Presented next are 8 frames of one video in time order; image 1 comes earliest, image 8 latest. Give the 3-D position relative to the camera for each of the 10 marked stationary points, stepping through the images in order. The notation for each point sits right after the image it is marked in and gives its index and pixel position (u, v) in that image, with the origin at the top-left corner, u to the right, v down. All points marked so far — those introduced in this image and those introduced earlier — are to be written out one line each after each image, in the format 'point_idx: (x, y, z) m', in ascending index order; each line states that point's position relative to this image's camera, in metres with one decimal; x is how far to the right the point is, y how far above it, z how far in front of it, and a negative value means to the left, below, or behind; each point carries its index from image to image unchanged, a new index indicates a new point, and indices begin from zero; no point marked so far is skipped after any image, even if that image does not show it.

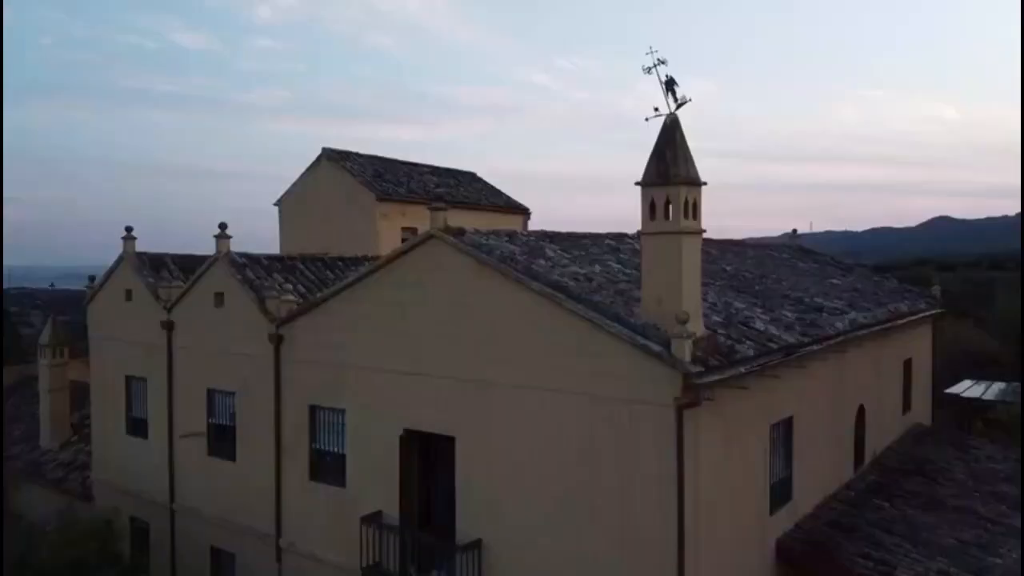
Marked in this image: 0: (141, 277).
0: (-7.6, +0.2, +16.2) m
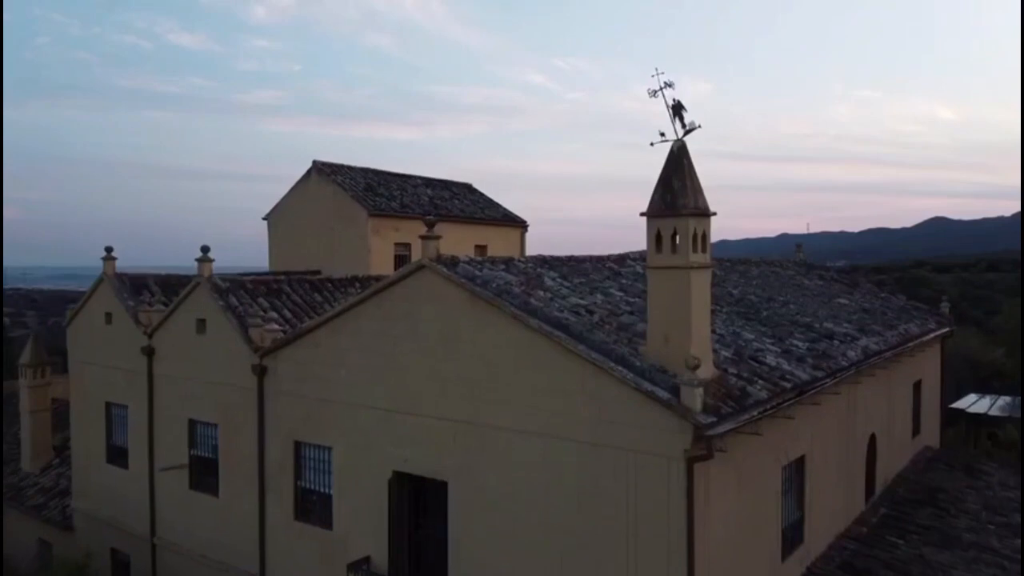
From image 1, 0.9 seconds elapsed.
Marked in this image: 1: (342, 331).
0: (-7.7, -0.3, +15.5) m
1: (-2.4, -0.6, +11.3) m
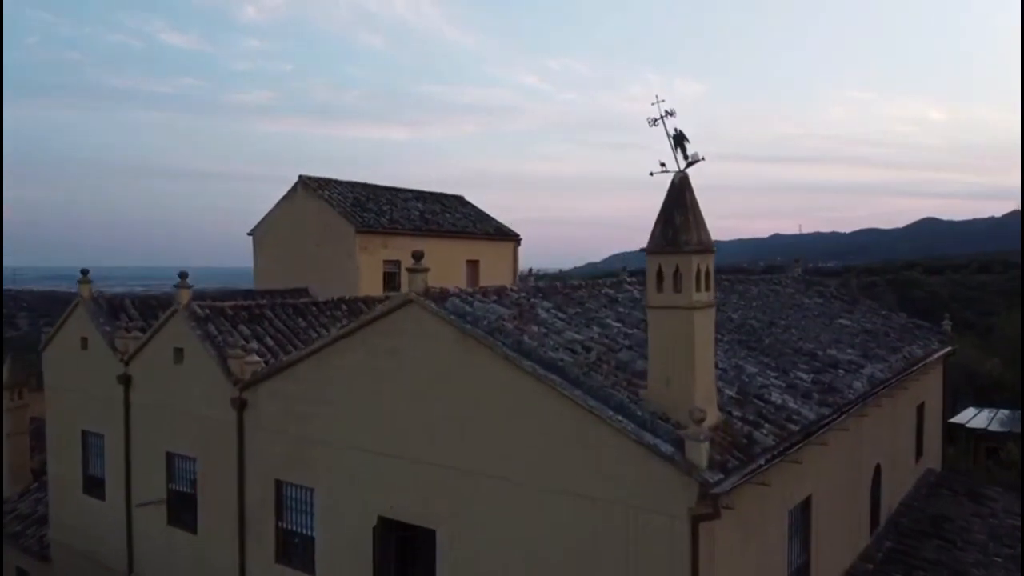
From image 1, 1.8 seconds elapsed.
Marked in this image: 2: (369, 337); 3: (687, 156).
0: (-7.8, -0.7, +14.9) m
1: (-2.5, -1.1, +10.7) m
2: (-1.9, -0.7, +10.2) m
3: (+2.4, +1.9, +11.1) m
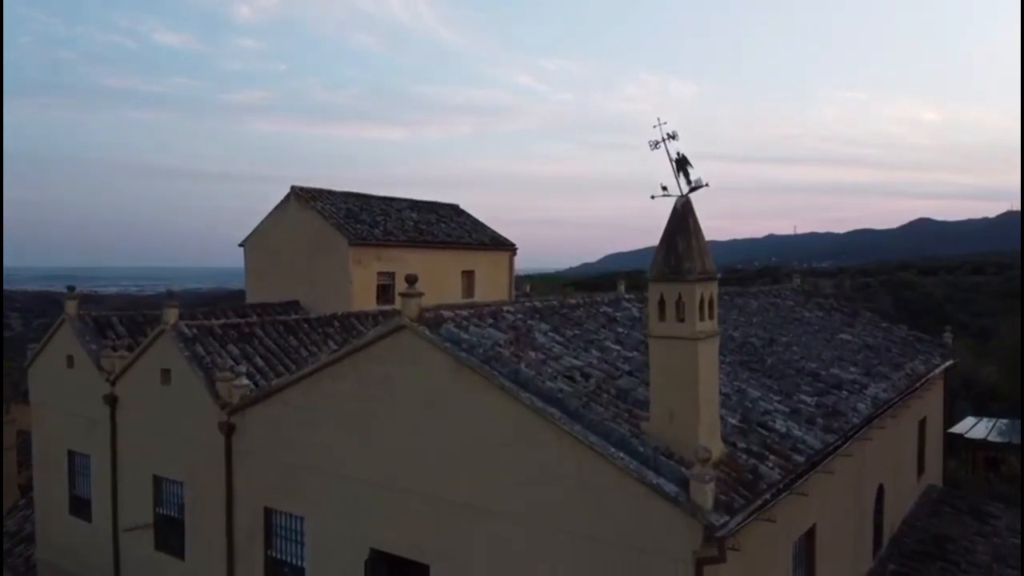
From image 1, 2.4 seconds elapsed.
0: (-7.9, -1.0, +14.5) m
1: (-2.6, -1.4, +10.4) m
2: (-1.9, -1.0, +9.9) m
3: (+2.4, +1.6, +10.8) m
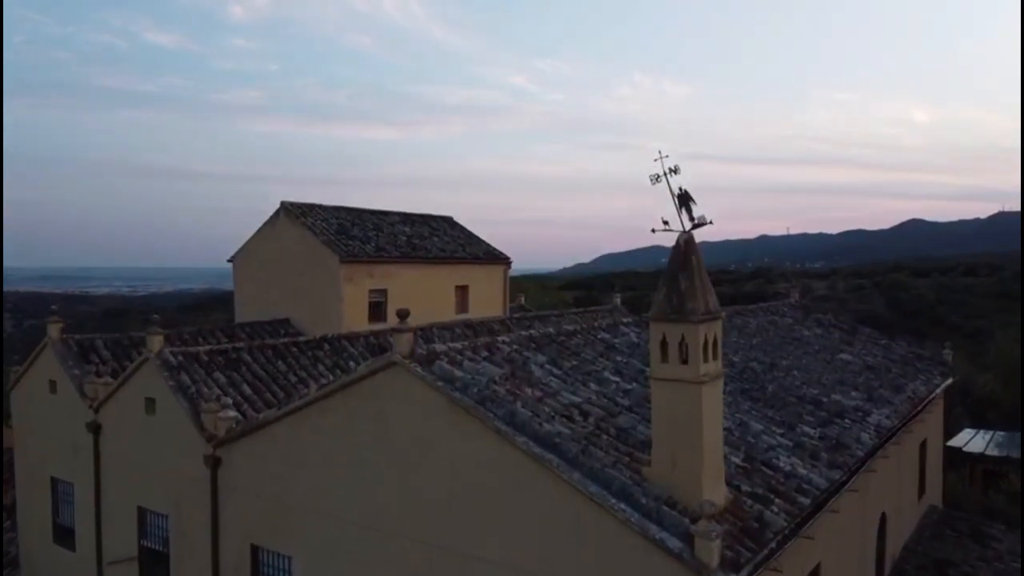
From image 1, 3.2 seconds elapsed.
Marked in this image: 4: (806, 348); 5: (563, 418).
0: (-8.0, -1.4, +14.1) m
1: (-2.6, -1.8, +10.0) m
2: (-2.0, -1.4, +9.5) m
3: (+2.3, +1.2, +10.5) m
4: (+6.1, -1.2, +16.4) m
5: (+0.6, -1.5, +8.8) m
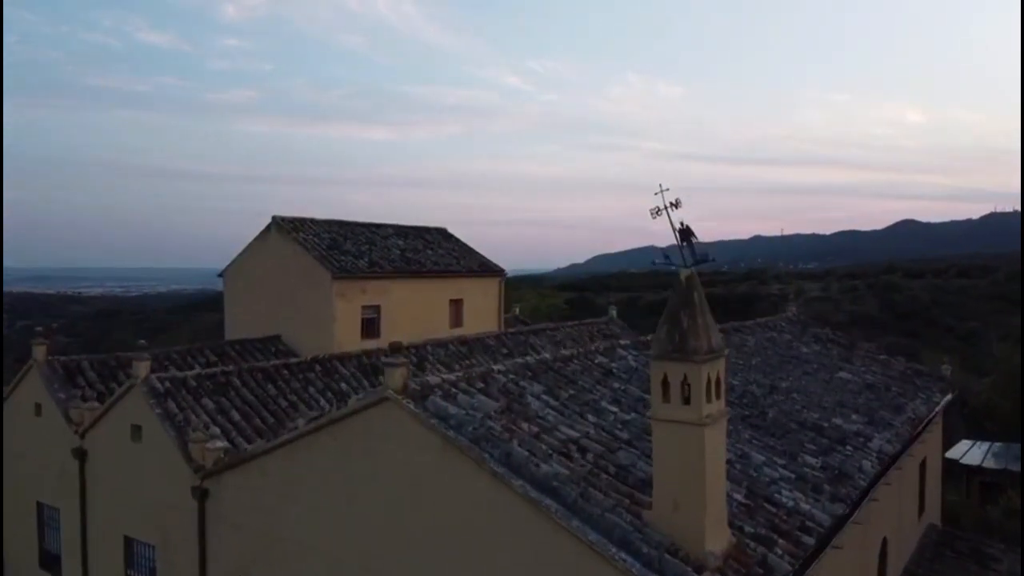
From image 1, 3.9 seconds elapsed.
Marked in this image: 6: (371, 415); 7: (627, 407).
0: (-8.1, -1.8, +13.8) m
1: (-2.7, -2.2, +9.7) m
2: (-2.0, -1.7, +9.3) m
3: (+2.3, +0.8, +10.3) m
4: (+6.0, -1.6, +16.1) m
5: (+0.5, -1.8, +8.5) m
6: (-1.6, -1.4, +9.0) m
7: (+1.6, -1.6, +10.7) m
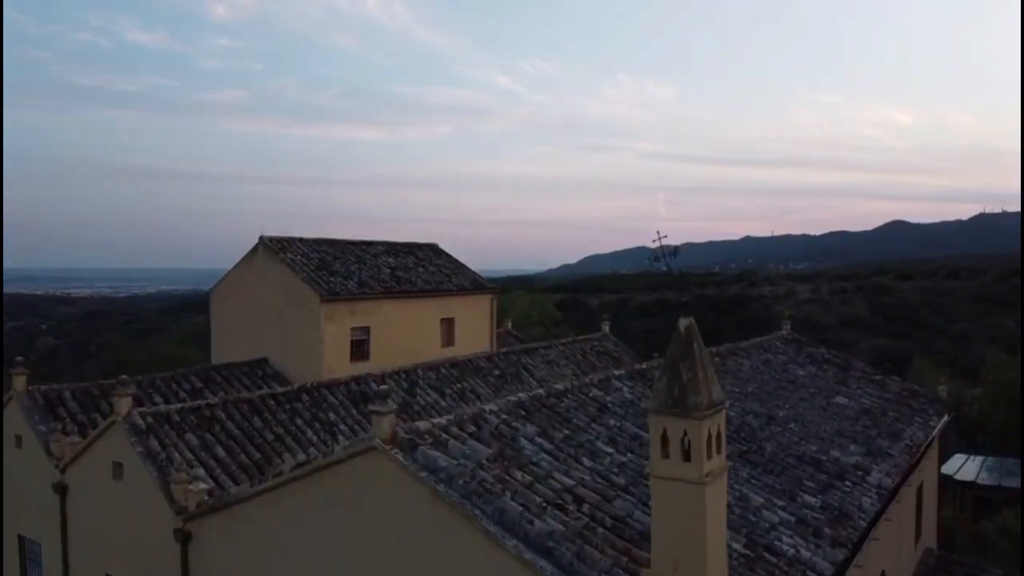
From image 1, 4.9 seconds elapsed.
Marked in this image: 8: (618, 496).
0: (-8.2, -2.3, +13.5) m
1: (-2.8, -2.6, +9.4) m
2: (-2.1, -2.2, +8.9) m
3: (+2.2, +0.3, +10.0) m
4: (+5.8, -2.1, +15.9) m
5: (+0.5, -2.3, +8.2) m
6: (-1.7, -1.9, +8.7) m
7: (+1.5, -2.1, +10.5) m
8: (+1.2, -2.4, +9.0) m
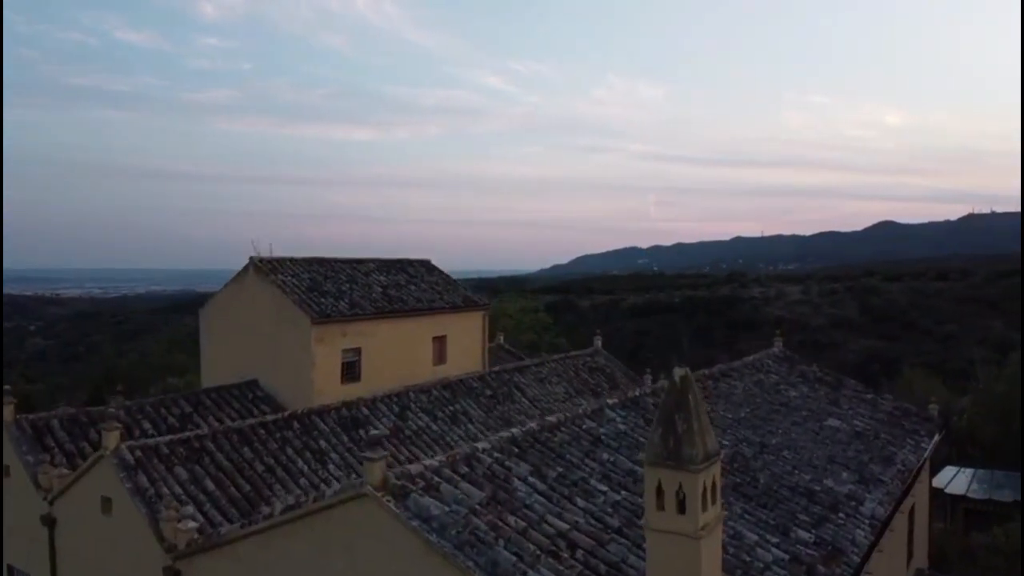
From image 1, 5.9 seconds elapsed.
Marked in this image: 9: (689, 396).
0: (-8.3, -2.8, +13.3) m
1: (-2.8, -3.1, +9.3) m
2: (-2.2, -2.7, +8.9) m
3: (+2.1, -0.1, +10.0) m
4: (+5.7, -2.6, +15.9) m
5: (+0.4, -2.8, +8.2) m
6: (-1.8, -2.4, +8.6) m
7: (+1.4, -2.6, +10.4) m
8: (+1.1, -2.8, +8.9) m
9: (+1.7, -1.0, +7.6) m
